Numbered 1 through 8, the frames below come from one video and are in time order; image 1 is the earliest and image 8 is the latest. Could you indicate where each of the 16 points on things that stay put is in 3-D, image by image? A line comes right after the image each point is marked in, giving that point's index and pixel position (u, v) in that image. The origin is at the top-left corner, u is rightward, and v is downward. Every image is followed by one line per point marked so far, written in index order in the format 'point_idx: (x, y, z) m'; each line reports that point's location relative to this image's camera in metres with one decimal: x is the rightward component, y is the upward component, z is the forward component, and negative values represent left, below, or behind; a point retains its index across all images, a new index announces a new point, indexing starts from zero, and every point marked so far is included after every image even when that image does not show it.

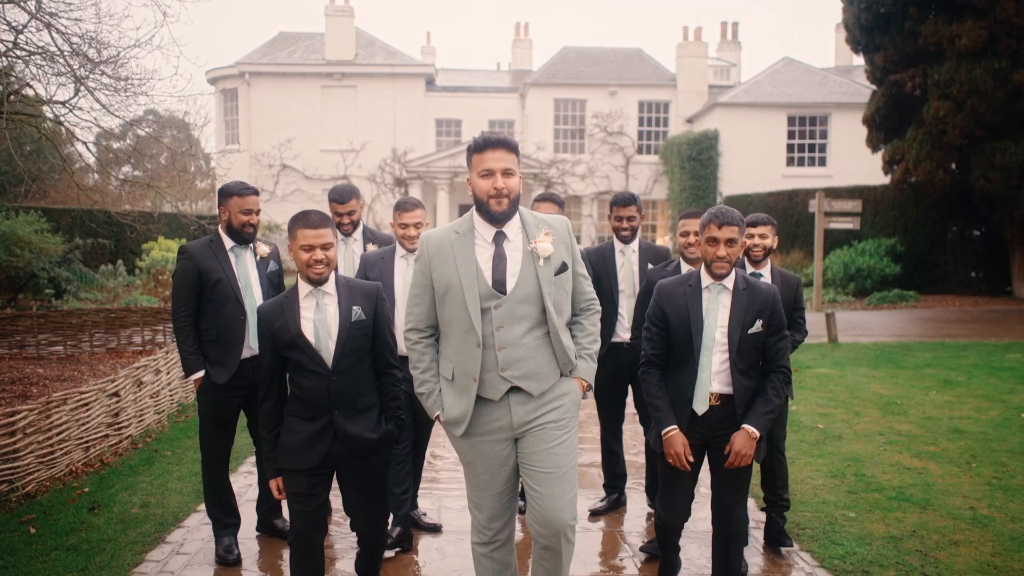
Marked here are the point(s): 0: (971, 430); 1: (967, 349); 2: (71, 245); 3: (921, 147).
0: (+3.1, -1.0, +6.1) m
1: (+5.0, -0.7, +9.8) m
2: (-7.5, +0.7, +15.1) m
3: (+6.2, +2.1, +13.6) m
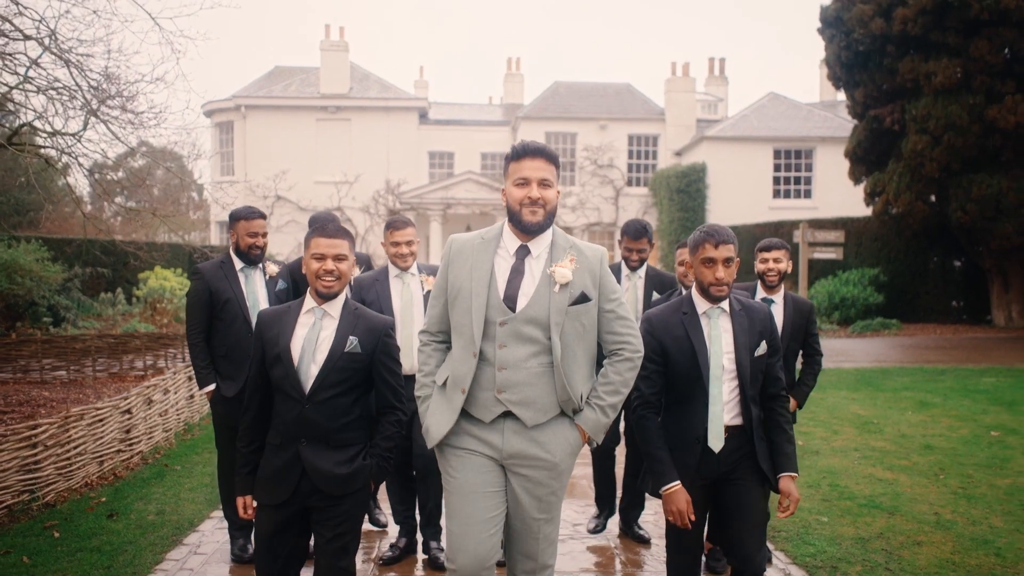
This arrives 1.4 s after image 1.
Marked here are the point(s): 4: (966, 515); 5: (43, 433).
0: (+3.1, -1.1, +6.4) m
1: (+4.9, -1.0, +10.1) m
2: (-7.6, +0.2, +15.4) m
3: (+6.1, +1.7, +14.1) m
4: (+2.4, -1.2, +4.7) m
5: (-2.6, -0.8, +5.0) m
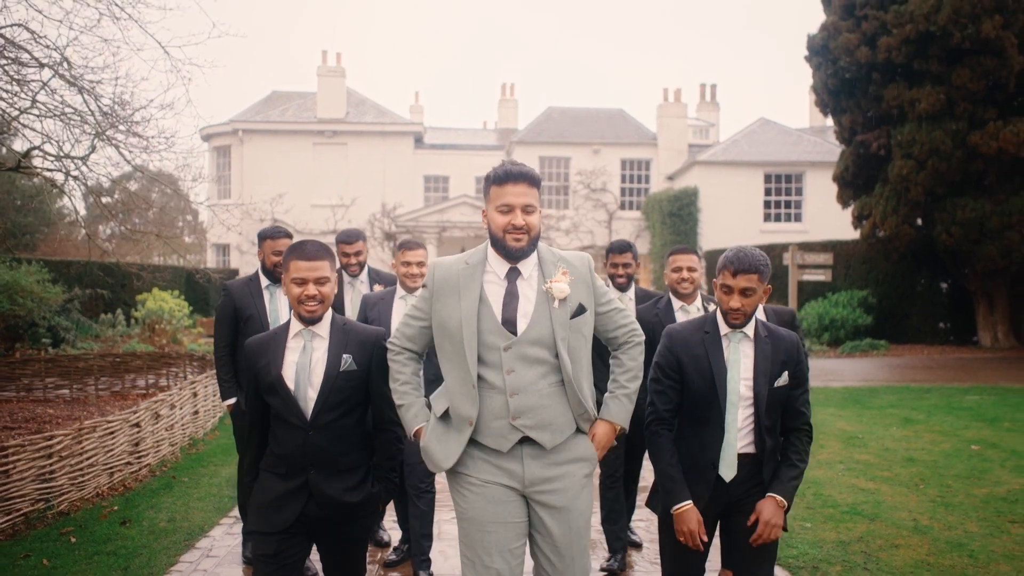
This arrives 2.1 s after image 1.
0: (+3.1, -1.3, +6.6) m
1: (+4.9, -1.2, +10.4) m
2: (-7.7, -0.1, +15.5) m
3: (+6.1, +1.4, +14.4) m
4: (+2.4, -1.3, +4.9) m
5: (-2.6, -0.9, +5.2) m
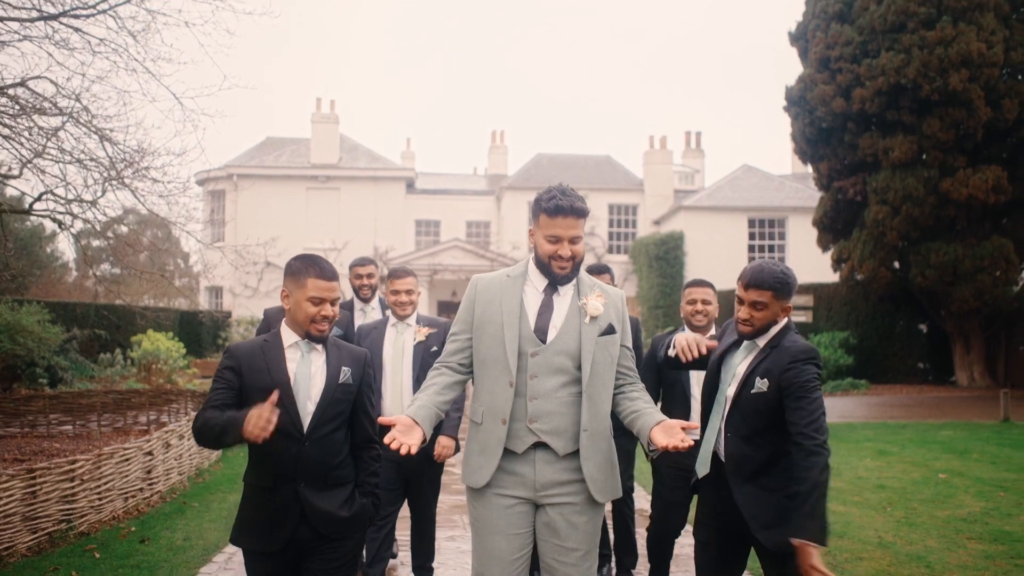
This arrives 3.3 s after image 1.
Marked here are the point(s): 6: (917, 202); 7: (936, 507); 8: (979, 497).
0: (+3.0, -1.6, +7.0) m
1: (+4.8, -1.7, +10.8) m
2: (-7.9, -0.9, +15.8) m
3: (+5.9, +0.7, +14.9) m
4: (+2.3, -1.5, +5.3) m
5: (-2.7, -1.1, +5.6) m
6: (+6.4, +1.4, +14.1) m
7: (+2.9, -1.5, +6.2) m
8: (+3.4, -1.5, +6.5) m
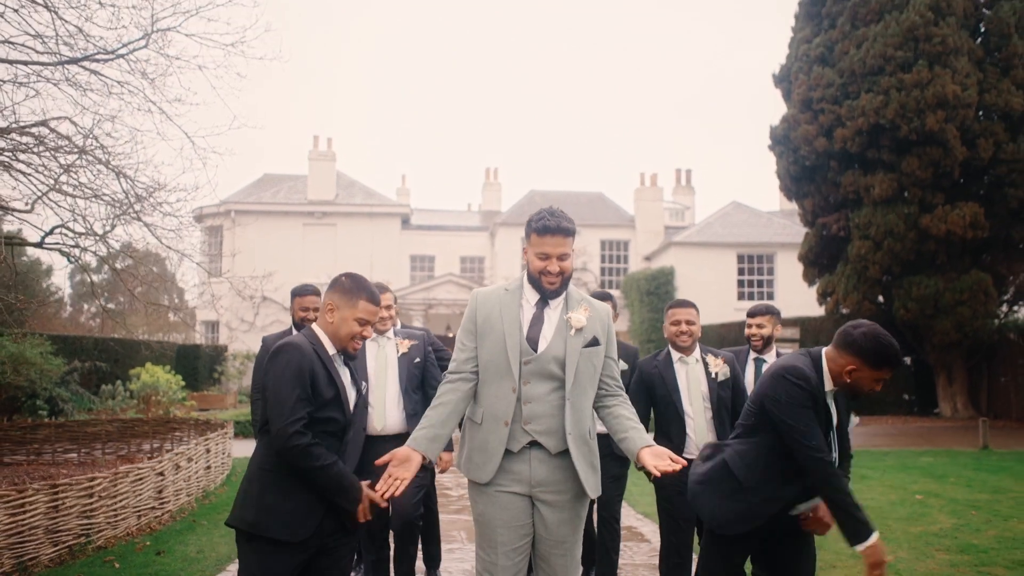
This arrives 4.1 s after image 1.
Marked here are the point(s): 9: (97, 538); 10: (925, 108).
0: (+3.0, -1.8, +7.4) m
1: (+4.7, -2.1, +11.1) m
2: (-8.0, -1.4, +16.1) m
3: (+5.8, +0.1, +15.4) m
4: (+2.3, -1.7, +5.6) m
5: (-2.7, -1.3, +5.9) m
6: (+6.3, +0.8, +14.6) m
7: (+2.9, -1.7, +6.5) m
8: (+3.3, -1.7, +6.8) m
9: (-2.7, -1.6, +5.8) m
10: (+6.5, +2.8, +14.1) m
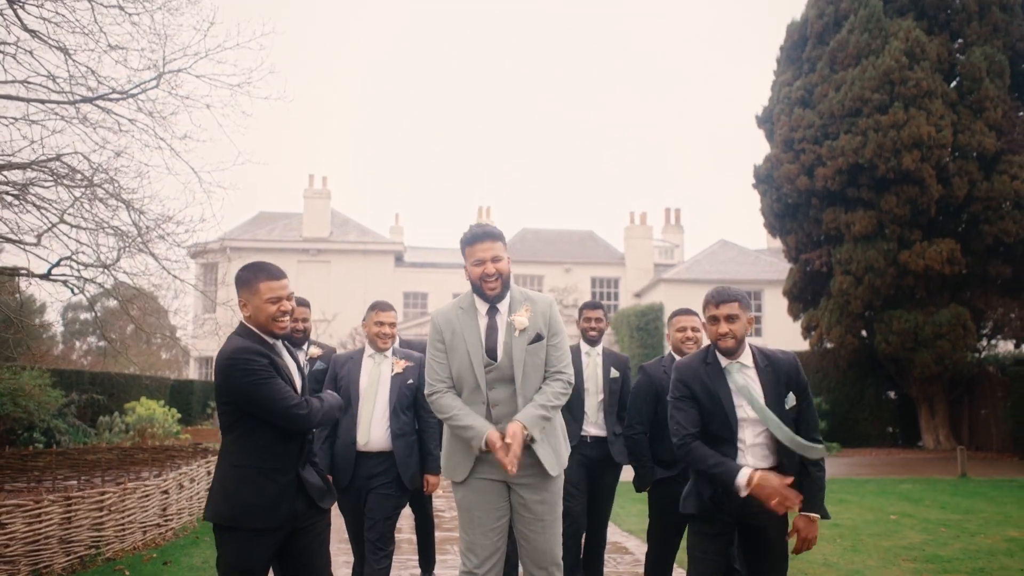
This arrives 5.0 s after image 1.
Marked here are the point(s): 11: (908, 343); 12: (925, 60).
0: (+2.9, -2.0, +7.7) m
1: (+4.6, -2.5, +11.4) m
2: (-8.1, -2.1, +16.3) m
3: (+5.6, -0.5, +15.8) m
4: (+2.2, -1.8, +5.9) m
5: (-2.8, -1.5, +6.2) m
6: (+6.2, +0.3, +15.0) m
7: (+2.8, -1.9, +6.8) m
8: (+3.3, -1.9, +7.1) m
9: (-2.8, -1.8, +6.1) m
10: (+6.4, +2.3, +14.6) m
11: (+6.7, -0.9, +15.0) m
12: (+6.8, +3.8, +14.8) m
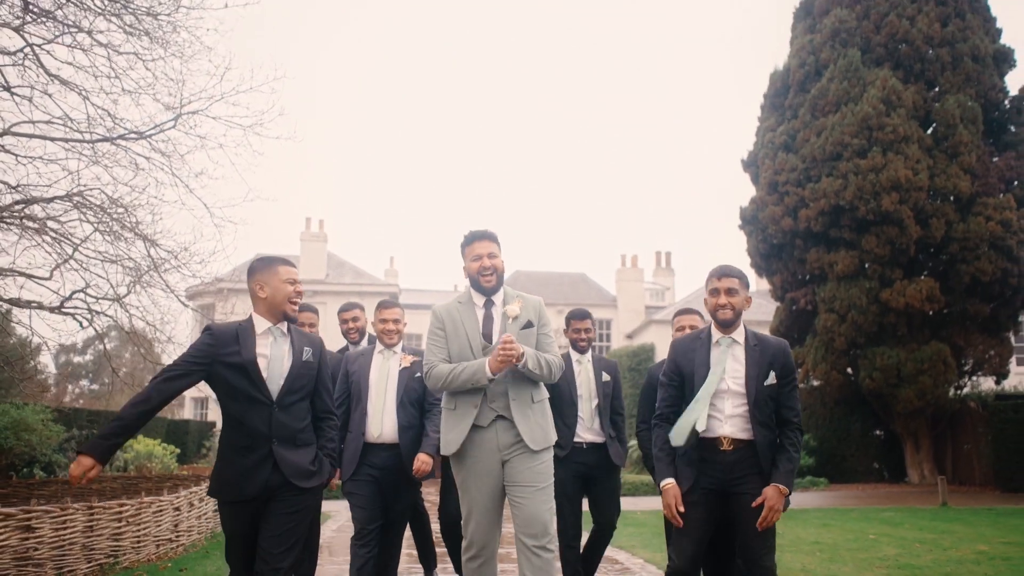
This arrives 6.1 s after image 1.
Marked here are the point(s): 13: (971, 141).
0: (+2.8, -2.3, +8.0) m
1: (+4.5, -2.9, +11.8) m
2: (-8.2, -2.7, +16.6) m
3: (+5.5, -1.2, +16.2) m
4: (+2.2, -2.0, +6.3) m
5: (-2.8, -1.6, +6.5) m
6: (+6.1, -0.4, +15.5) m
7: (+2.8, -2.1, +7.2) m
8: (+3.2, -2.2, +7.5) m
9: (-2.8, -2.0, +6.4) m
10: (+6.3, +1.7, +15.2) m
11: (+6.6, -1.6, +15.5) m
12: (+6.8, +3.1, +15.5) m
13: (+7.9, +2.5, +15.3) m
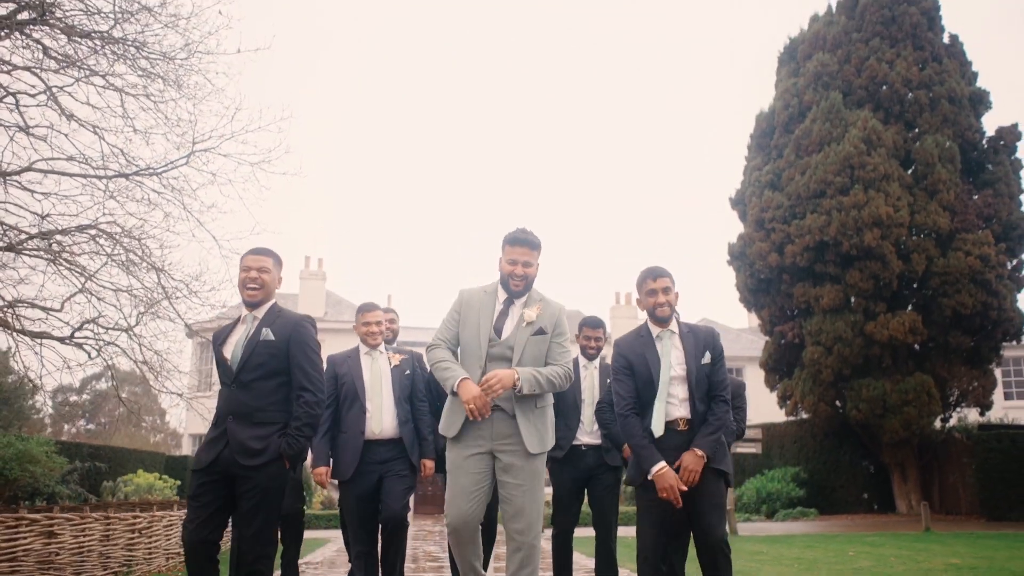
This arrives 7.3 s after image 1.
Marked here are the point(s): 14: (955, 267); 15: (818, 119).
0: (+2.8, -2.5, +8.4) m
1: (+4.5, -3.4, +12.1) m
2: (-8.3, -3.4, +16.9) m
3: (+5.5, -1.8, +16.6) m
4: (+2.1, -2.2, +6.7) m
5: (-2.9, -1.8, +6.9) m
6: (+6.0, -1.0, +16.0) m
7: (+2.7, -2.3, +7.5) m
8: (+3.2, -2.4, +7.9) m
9: (-2.8, -2.1, +6.8) m
10: (+6.2, +1.1, +15.8) m
11: (+6.5, -2.2, +15.8) m
12: (+6.7, +2.5, +16.1) m
13: (+7.8, +1.9, +15.9) m
14: (+7.7, +0.4, +15.5) m
15: (+5.8, +3.2, +16.9) m
